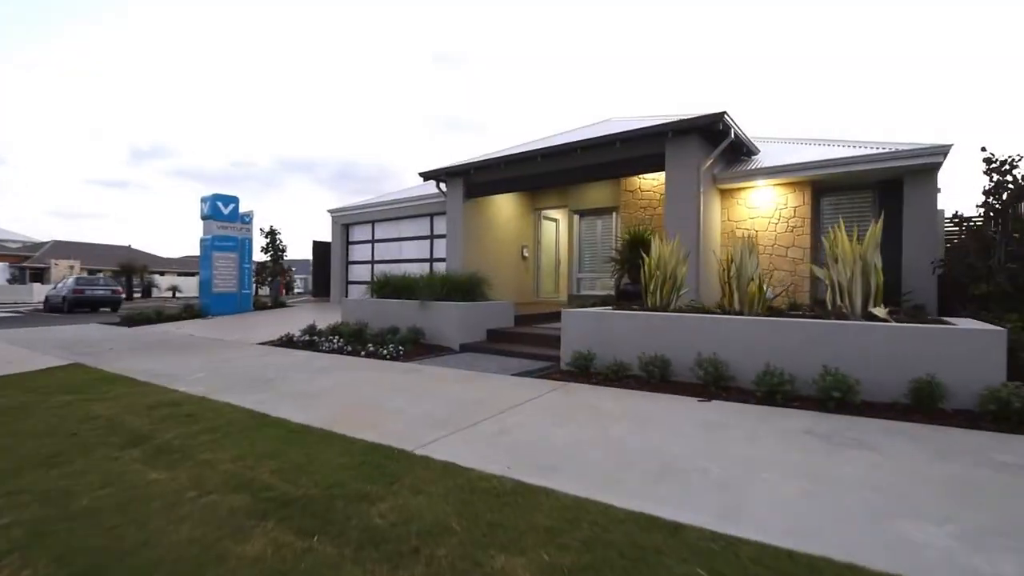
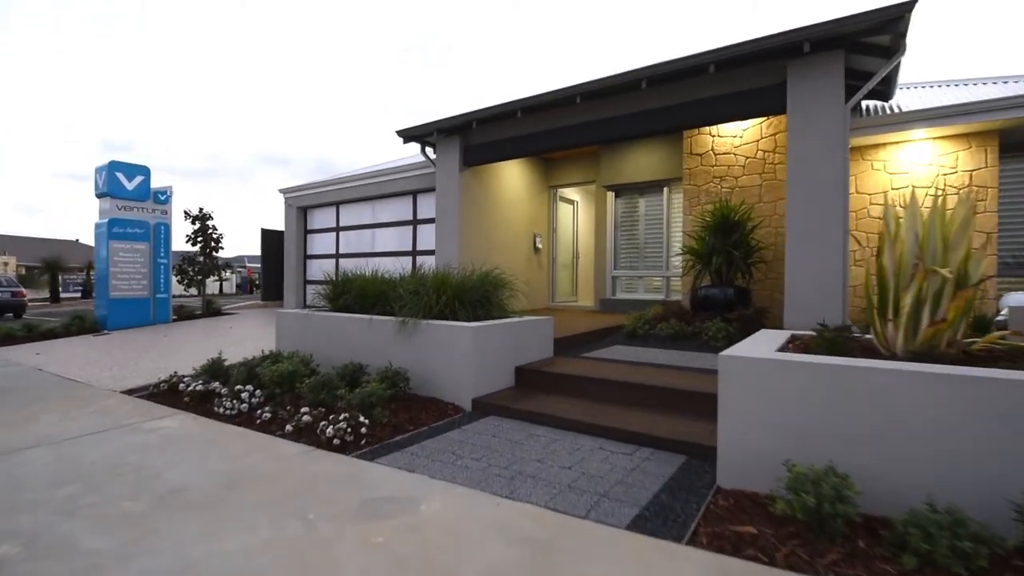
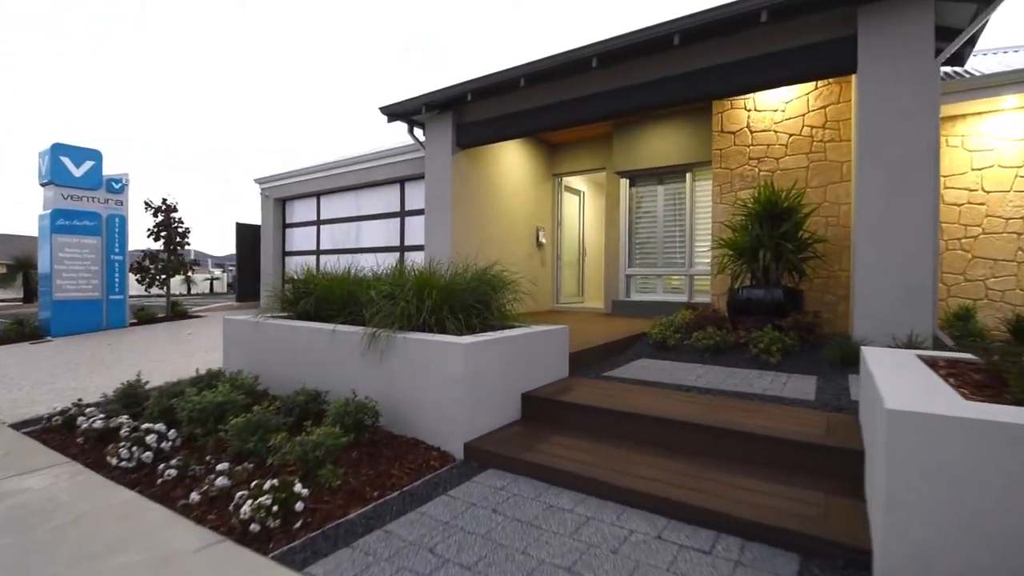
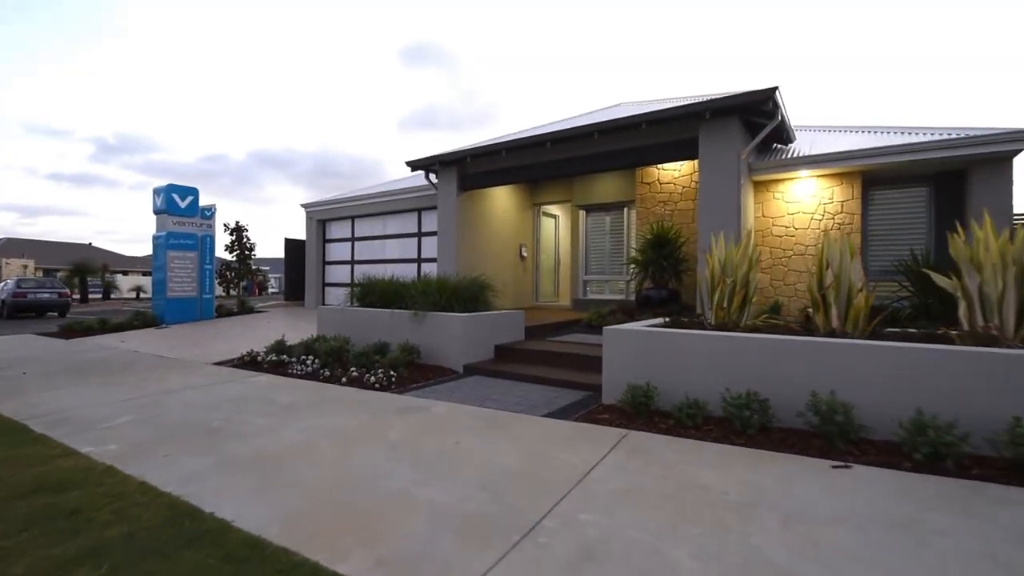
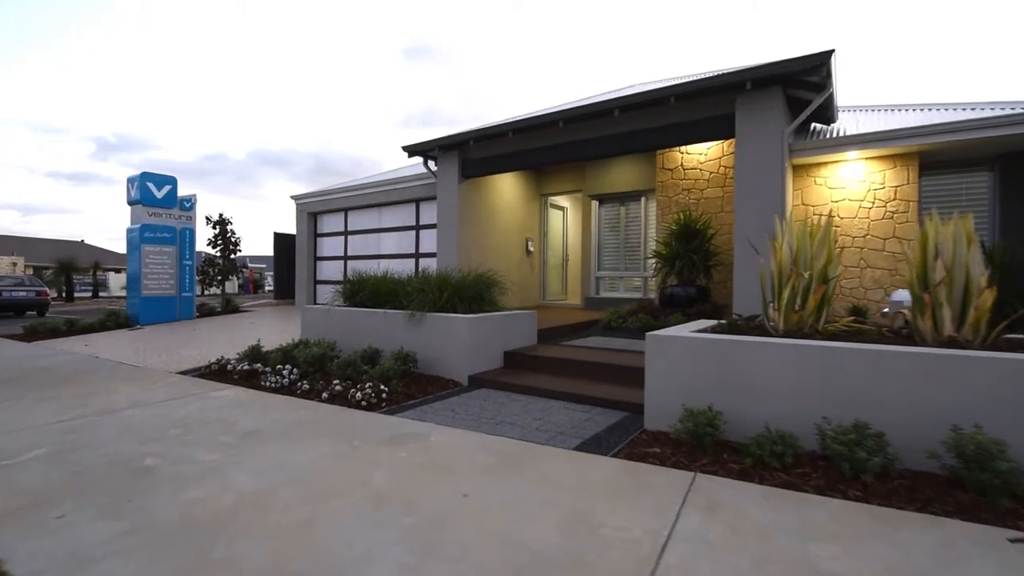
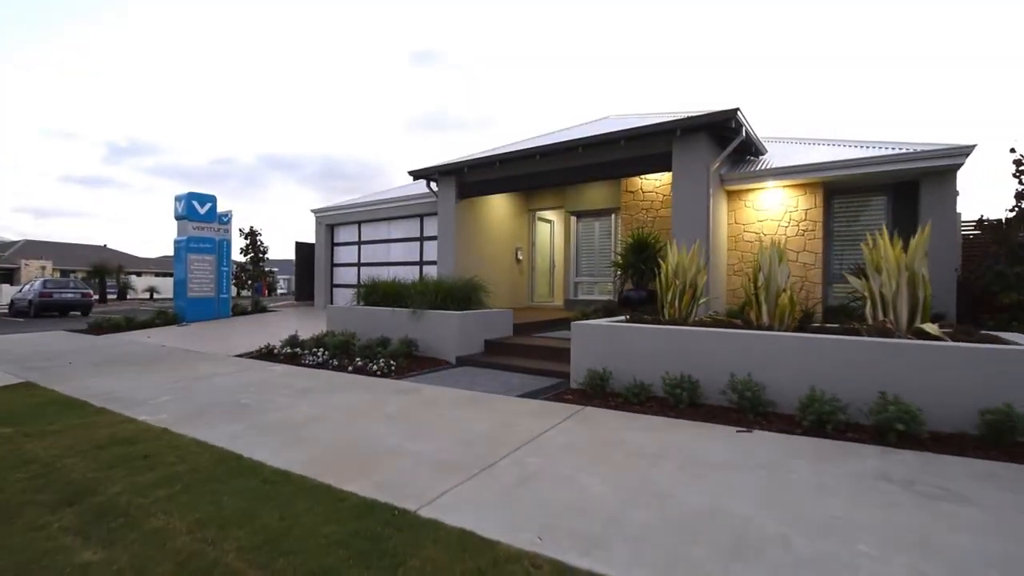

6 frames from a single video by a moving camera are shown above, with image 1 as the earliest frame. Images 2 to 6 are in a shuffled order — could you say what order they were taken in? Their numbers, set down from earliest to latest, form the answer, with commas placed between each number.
6, 4, 5, 2, 3
